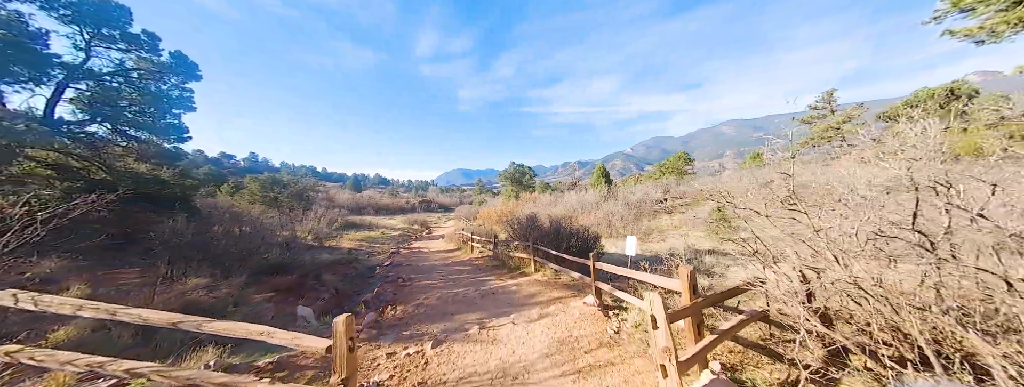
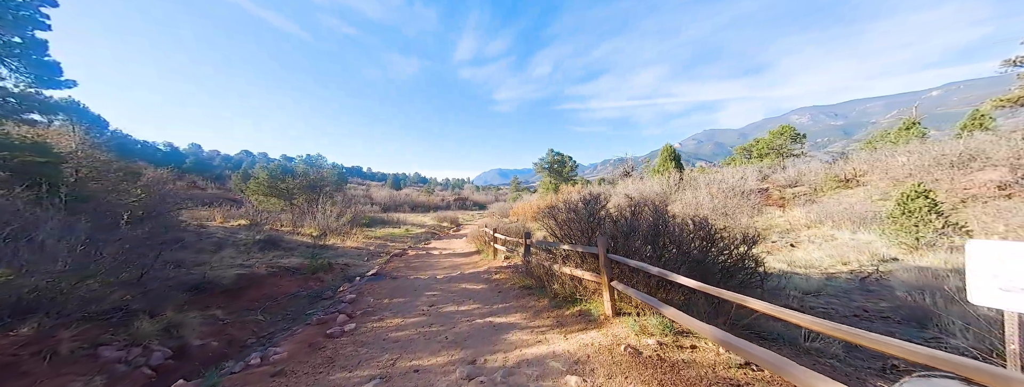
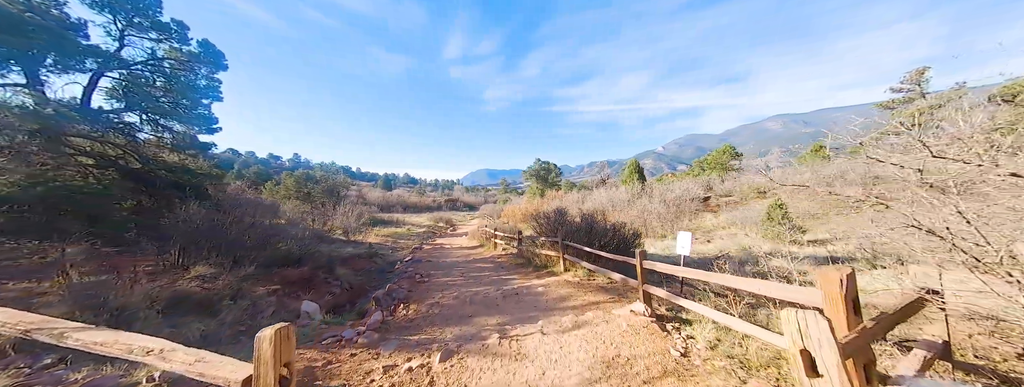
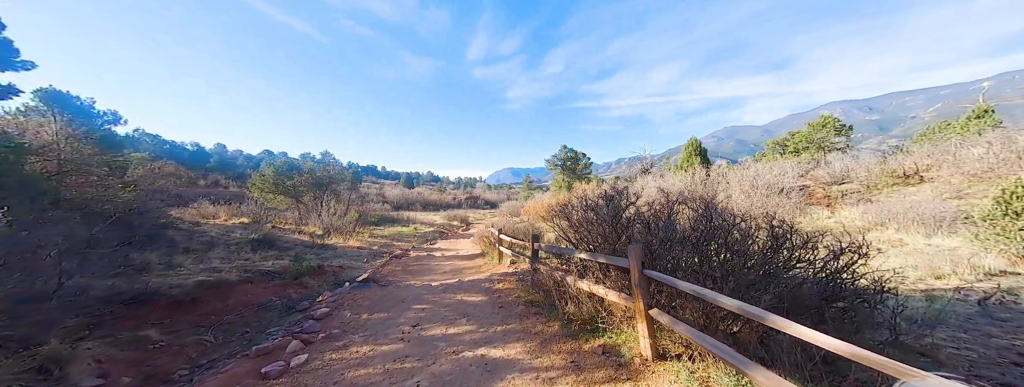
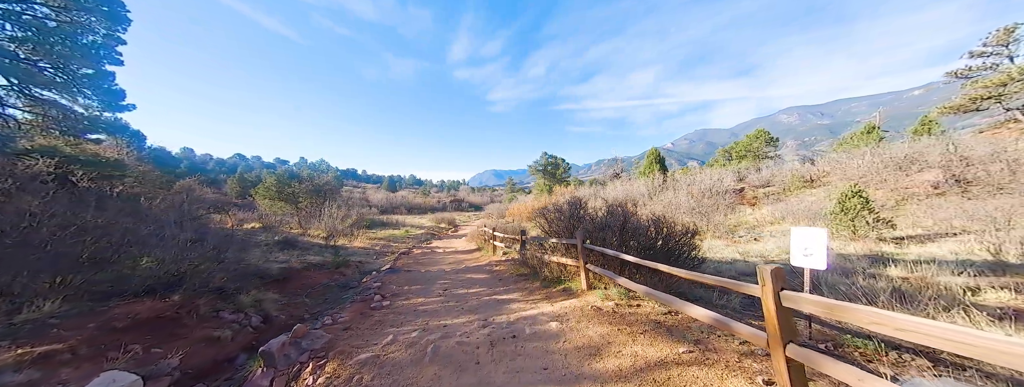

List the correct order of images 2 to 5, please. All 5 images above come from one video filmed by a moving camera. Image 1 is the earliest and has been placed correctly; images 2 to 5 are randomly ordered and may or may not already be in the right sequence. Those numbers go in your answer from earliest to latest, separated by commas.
3, 5, 2, 4
